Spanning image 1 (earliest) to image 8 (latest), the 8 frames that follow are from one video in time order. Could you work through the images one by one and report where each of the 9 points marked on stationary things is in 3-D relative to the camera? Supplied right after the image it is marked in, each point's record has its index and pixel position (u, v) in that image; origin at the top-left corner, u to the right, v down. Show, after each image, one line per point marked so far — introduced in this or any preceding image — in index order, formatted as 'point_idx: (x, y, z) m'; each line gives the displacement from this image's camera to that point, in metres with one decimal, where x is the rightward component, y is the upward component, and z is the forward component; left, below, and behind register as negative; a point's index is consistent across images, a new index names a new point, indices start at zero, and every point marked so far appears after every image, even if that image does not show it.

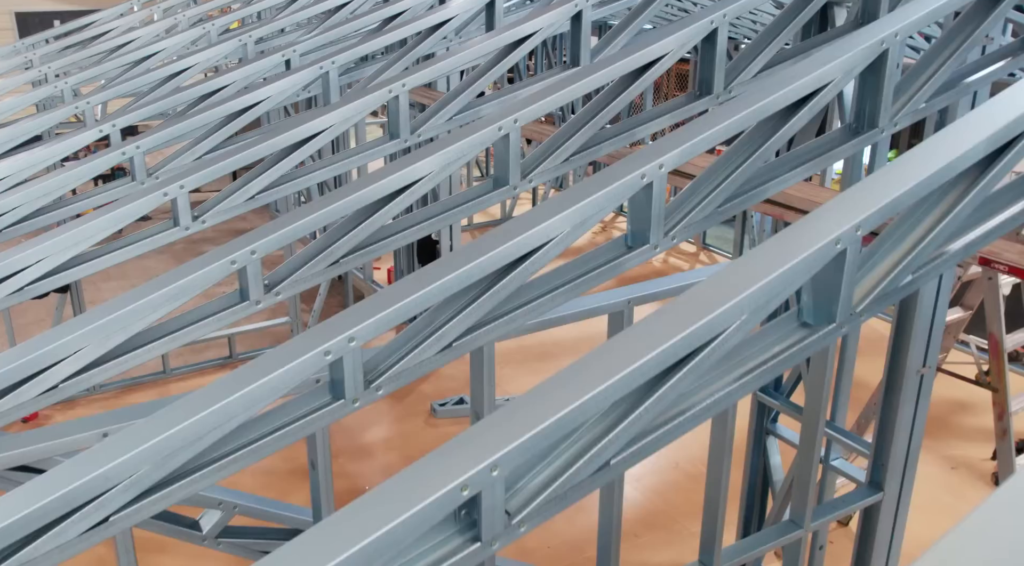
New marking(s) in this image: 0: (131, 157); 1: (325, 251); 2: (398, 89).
0: (-1.7, +0.6, +4.4) m
1: (-0.6, +0.1, +3.3) m
2: (-0.5, +0.9, +4.4) m
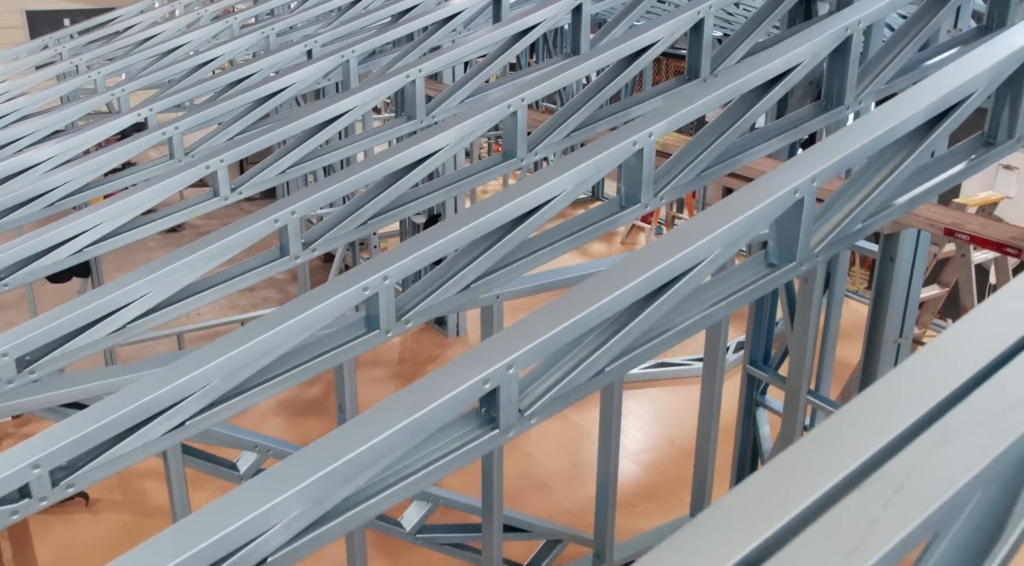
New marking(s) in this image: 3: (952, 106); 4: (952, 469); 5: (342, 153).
0: (-1.7, +0.7, +4.8) m
1: (-0.6, +0.3, +3.7) m
2: (-0.5, +1.0, +4.7) m
3: (+1.2, +0.5, +2.6) m
4: (+0.7, -0.3, +1.5) m
5: (-0.8, +0.7, +4.8) m
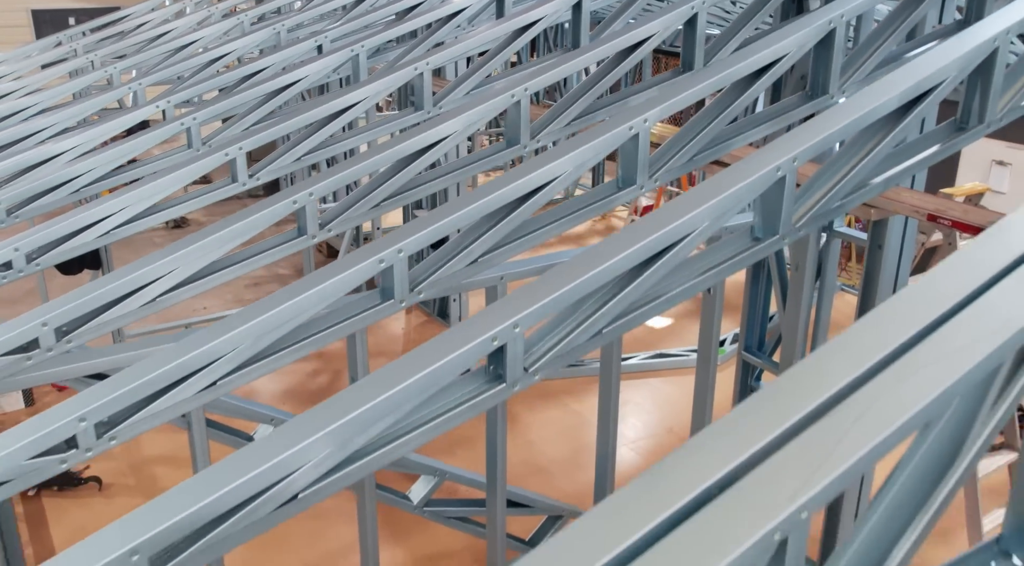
0: (-1.6, +0.8, +5.0) m
1: (-0.6, +0.4, +3.9) m
2: (-0.4, +1.1, +5.0) m
3: (+1.2, +0.6, +2.8) m
4: (+0.7, -0.2, +1.7) m
5: (-0.8, +0.7, +5.0) m
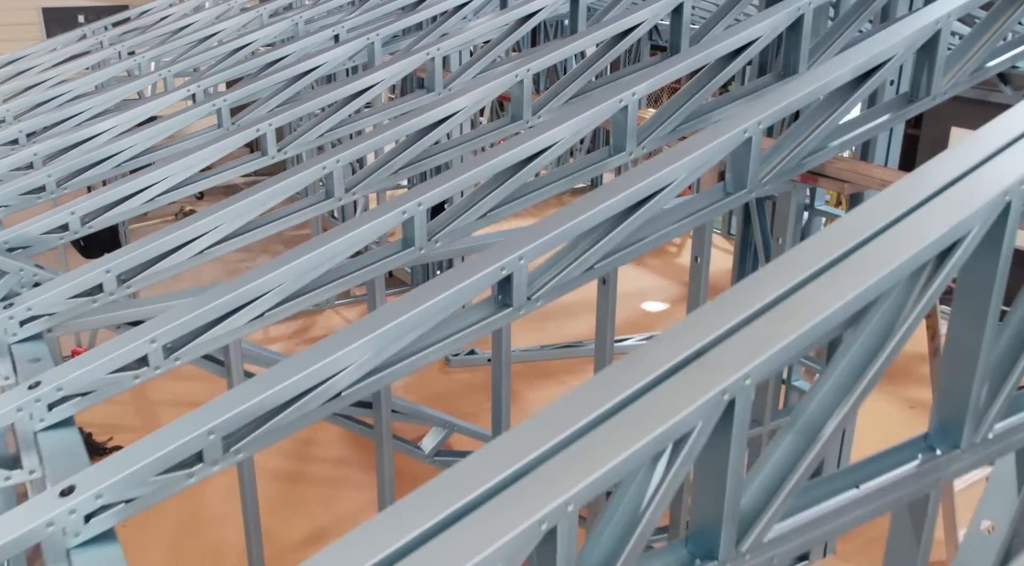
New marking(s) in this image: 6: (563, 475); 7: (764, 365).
0: (-1.6, +1.0, +5.4) m
1: (-0.5, +0.5, +4.3) m
2: (-0.4, +1.3, +5.4) m
3: (+1.2, +0.7, +3.3) m
4: (+0.7, 0.0, +2.1) m
5: (-0.8, +0.9, +5.4) m
6: (+0.1, -0.4, +1.9) m
7: (+0.5, -0.2, +2.0) m
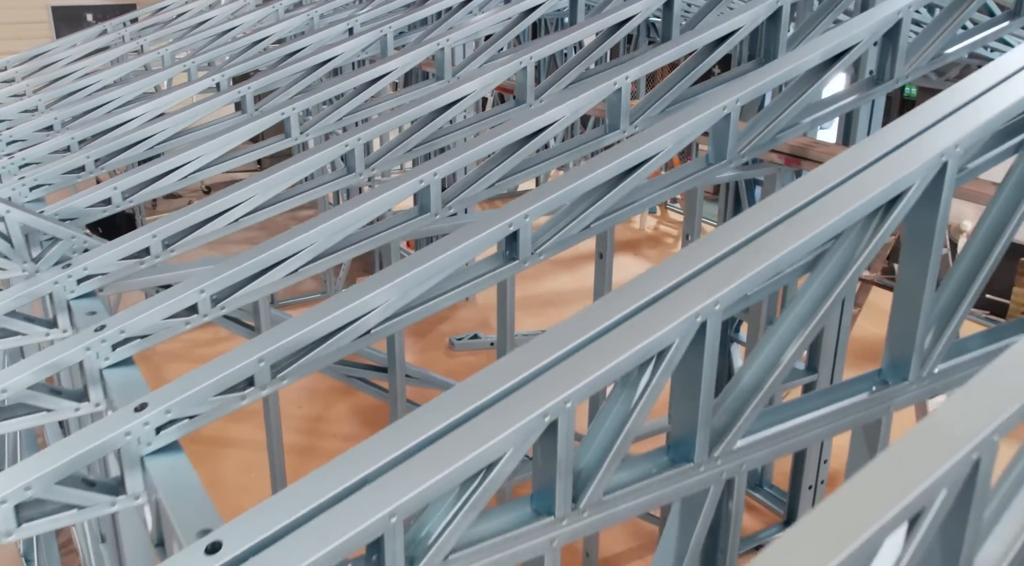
0: (-1.6, +1.1, +5.8) m
1: (-0.5, +0.7, +4.7) m
2: (-0.4, +1.4, +5.8) m
3: (+1.3, +0.9, +3.7) m
4: (+0.7, +0.1, +2.5) m
5: (-0.8, +1.1, +5.8) m
6: (+0.1, -0.2, +2.3) m
7: (+0.5, 0.0, +2.4) m
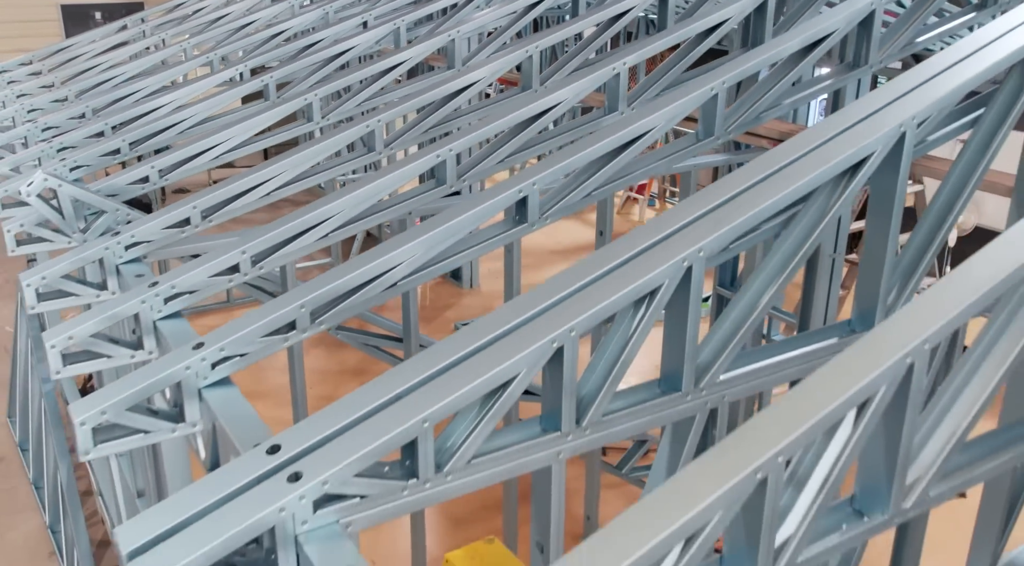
0: (-1.6, +1.3, +6.2) m
1: (-0.5, +0.8, +5.1) m
2: (-0.4, +1.6, +6.2) m
3: (+1.3, +1.0, +4.1) m
4: (+0.8, +0.3, +2.9) m
5: (-0.7, +1.2, +6.2) m
6: (+0.2, -0.1, +2.7) m
7: (+0.6, +0.1, +2.8) m
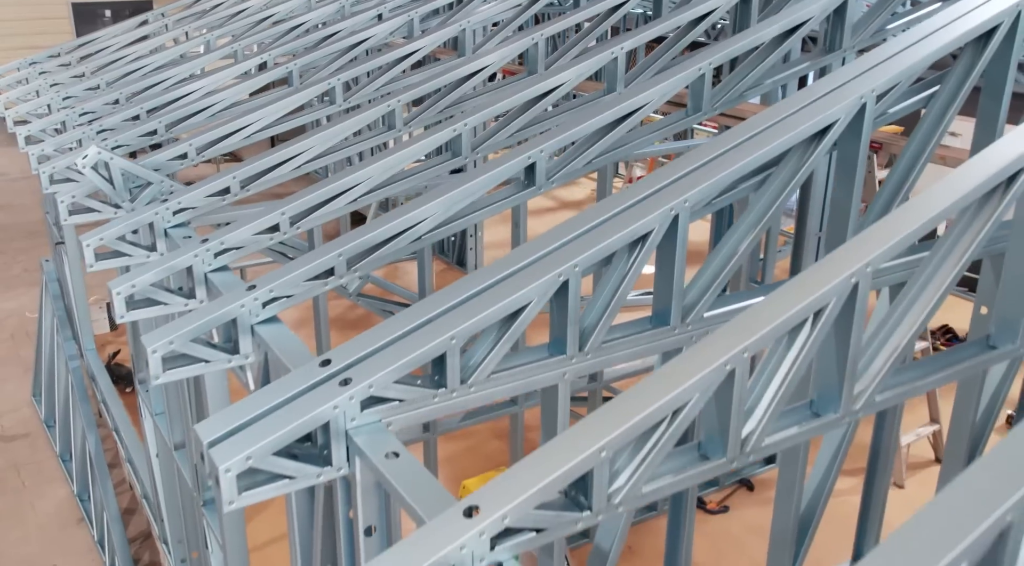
0: (-1.5, +1.4, +6.6) m
1: (-0.5, +1.0, +5.5) m
2: (-0.3, +1.7, +6.6) m
3: (+1.3, +1.2, +4.5) m
4: (+0.8, +0.4, +3.4) m
5: (-0.7, +1.4, +6.6) m
6: (+0.2, +0.1, +3.1) m
7: (+0.6, +0.3, +3.2) m
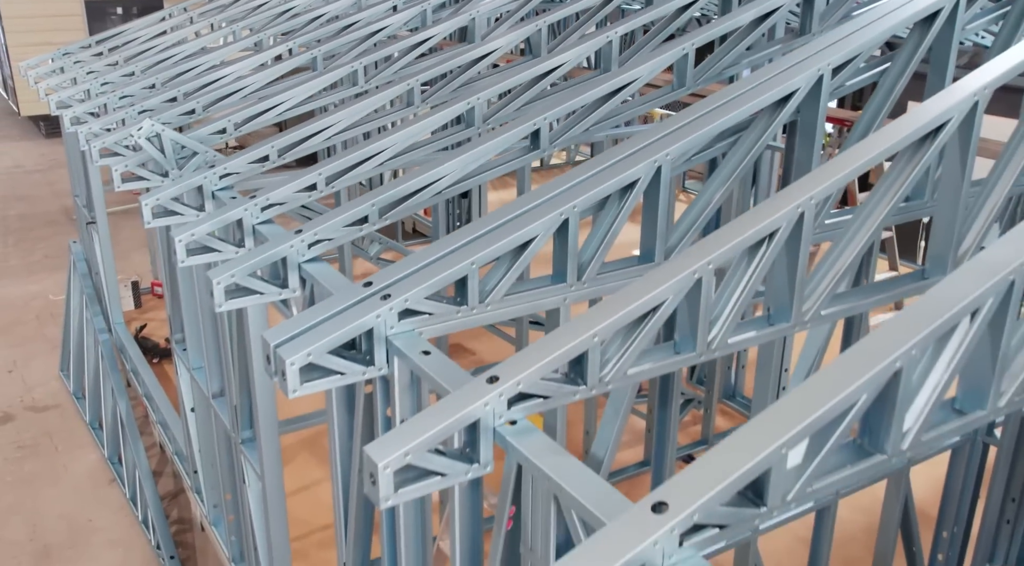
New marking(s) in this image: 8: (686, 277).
0: (-1.5, +1.7, +7.3) m
1: (-0.4, +1.2, +6.2) m
2: (-0.3, +2.0, +7.2) m
3: (+1.4, +1.4, +5.1) m
4: (+0.8, +0.7, +4.0) m
5: (-0.6, +1.6, +7.3) m
6: (+0.2, +0.3, +3.7) m
7: (+0.6, +0.5, +3.9) m
8: (+0.5, 0.0, +3.0) m
